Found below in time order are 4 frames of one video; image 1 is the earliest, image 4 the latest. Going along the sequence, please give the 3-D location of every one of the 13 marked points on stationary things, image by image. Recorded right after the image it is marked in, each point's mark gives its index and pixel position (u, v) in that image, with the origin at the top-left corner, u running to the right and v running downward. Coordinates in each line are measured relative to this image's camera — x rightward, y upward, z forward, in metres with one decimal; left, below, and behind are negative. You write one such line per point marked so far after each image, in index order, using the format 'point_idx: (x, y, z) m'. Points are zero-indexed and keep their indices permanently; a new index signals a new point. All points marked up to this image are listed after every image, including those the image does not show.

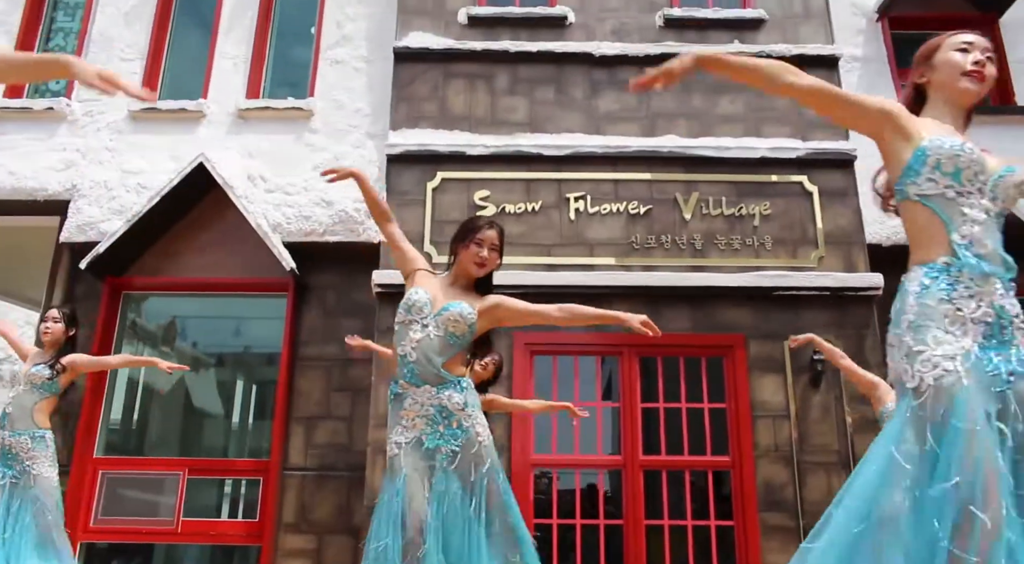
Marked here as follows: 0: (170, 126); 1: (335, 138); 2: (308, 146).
0: (-2.7, +1.2, +5.5) m
1: (-1.4, +1.1, +5.5) m
2: (-1.6, +1.1, +5.5) m
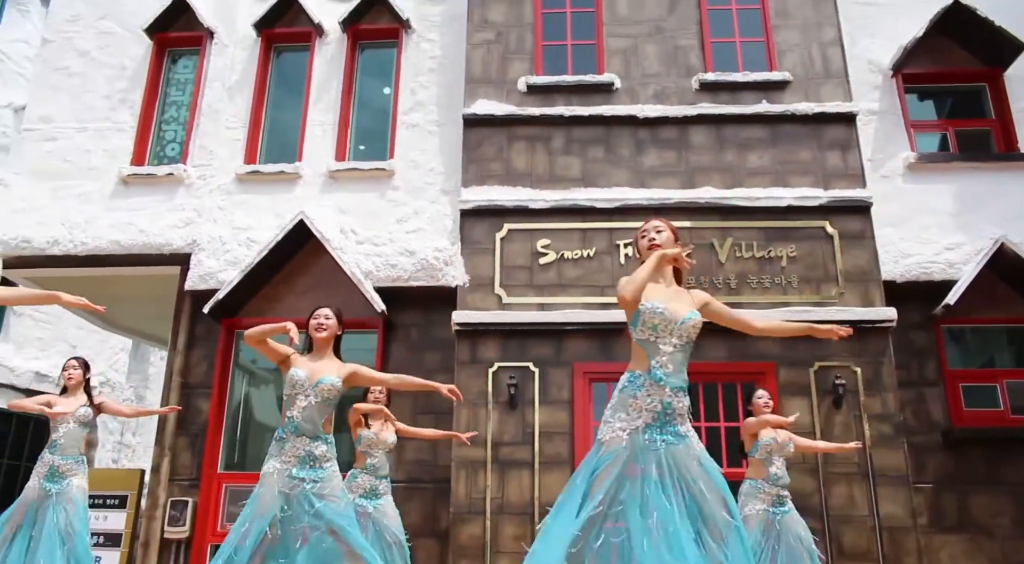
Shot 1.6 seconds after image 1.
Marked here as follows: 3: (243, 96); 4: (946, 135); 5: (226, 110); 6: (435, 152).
0: (-2.2, +0.9, +6.4) m
1: (-0.9, +0.8, +6.3) m
2: (-1.1, +0.7, +6.3) m
3: (-2.5, +1.7, +6.6) m
4: (+4.0, +1.4, +6.6) m
5: (-2.7, +1.6, +6.6) m
6: (-0.7, +1.2, +6.4) m
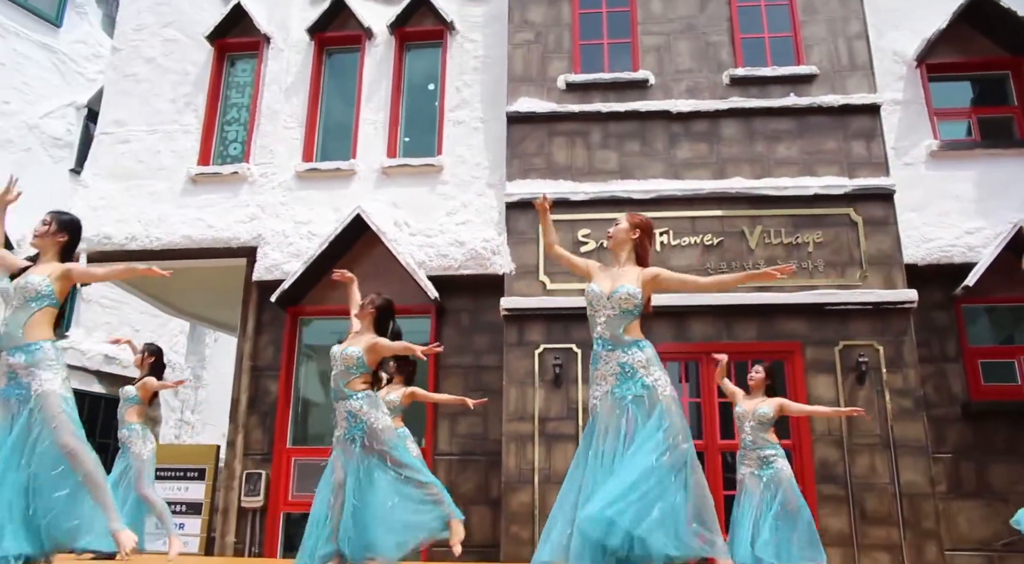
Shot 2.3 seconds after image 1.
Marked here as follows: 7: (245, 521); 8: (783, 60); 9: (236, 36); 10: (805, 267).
0: (-1.8, +1.0, +6.9) m
1: (-0.5, +0.9, +6.8) m
2: (-0.7, +0.8, +6.8) m
3: (-2.1, +1.9, +7.1) m
4: (+4.4, +1.6, +6.9) m
5: (-2.3, +1.7, +7.0) m
6: (-0.3, +1.3, +6.9) m
7: (-2.4, -2.2, +6.5) m
8: (+2.6, +2.1, +6.8) m
9: (-2.8, +2.5, +7.2) m
10: (+2.6, +0.1, +6.3) m
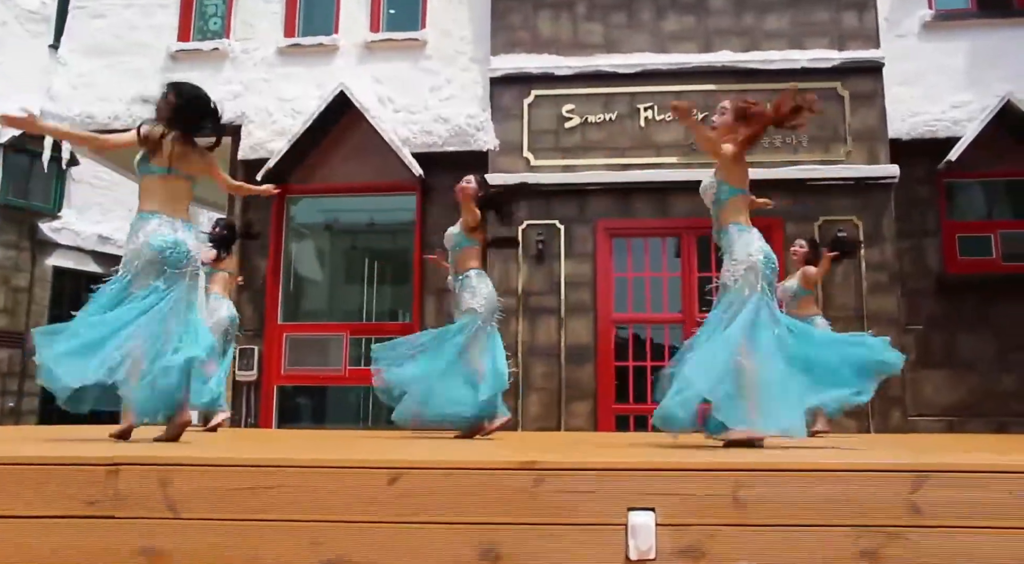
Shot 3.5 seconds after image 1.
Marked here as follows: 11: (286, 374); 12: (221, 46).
0: (-1.9, +2.1, +6.8) m
1: (-0.6, +2.1, +6.7) m
2: (-0.8, +2.0, +6.7) m
3: (-2.3, +3.0, +6.9) m
4: (+4.3, +2.7, +6.7) m
5: (-2.4, +2.9, +6.9) m
6: (-0.5, +2.5, +6.7) m
7: (-2.6, -1.0, +6.7) m
8: (+2.5, +3.3, +6.5) m
9: (-3.0, +3.7, +6.9) m
10: (+2.5, +1.2, +6.3) m
11: (-2.2, -0.9, +6.8) m
12: (-2.8, +2.3, +6.7) m
